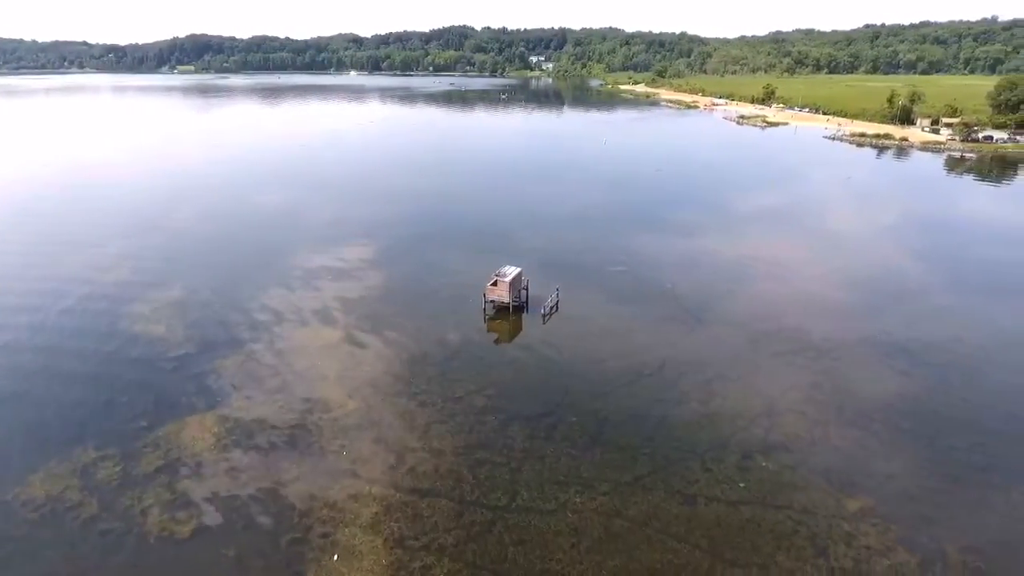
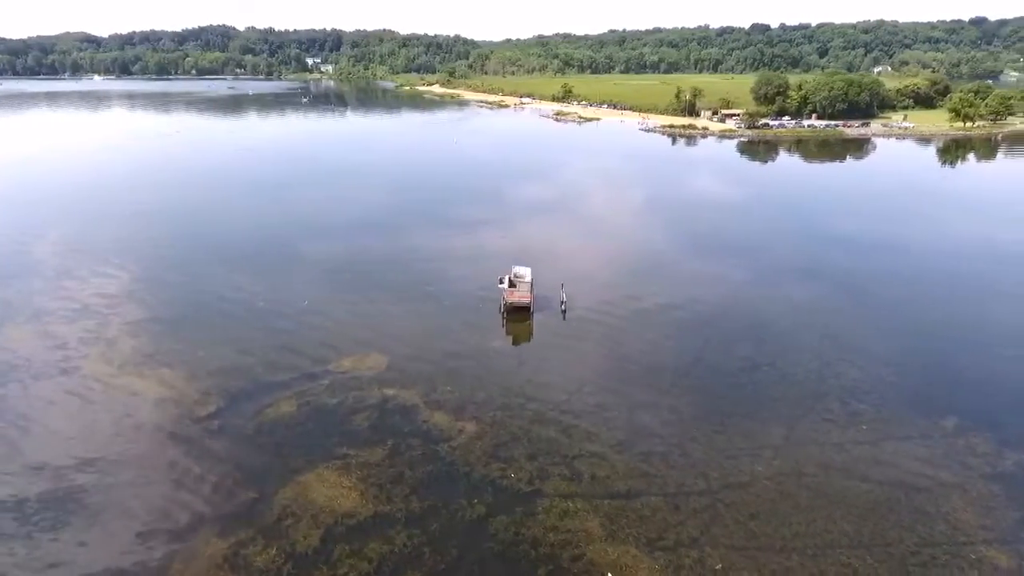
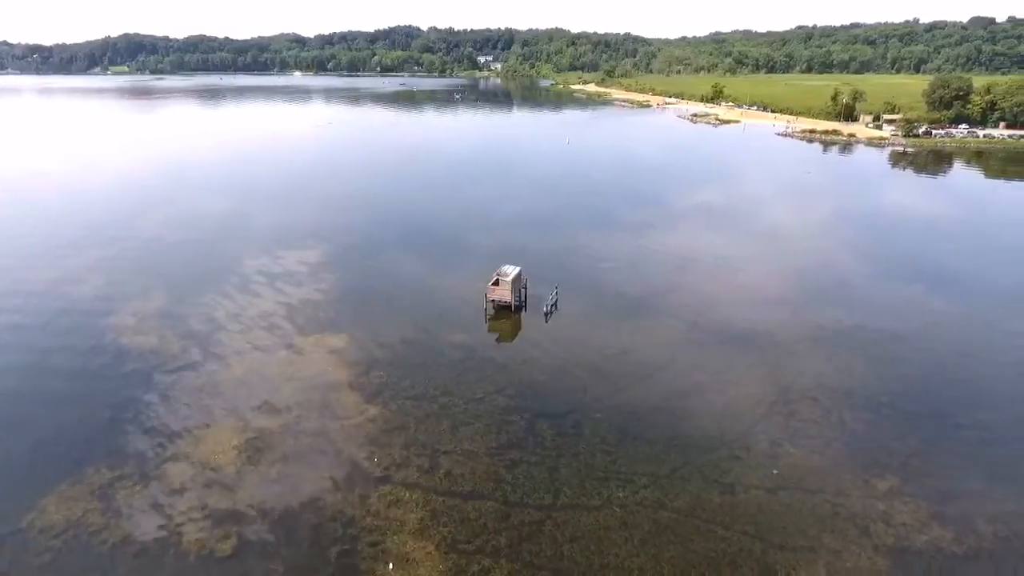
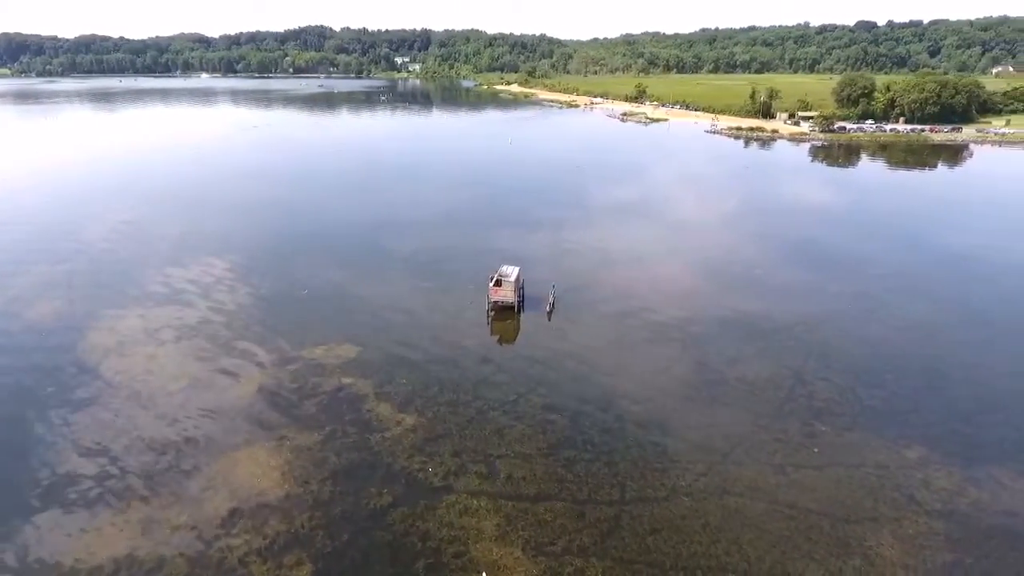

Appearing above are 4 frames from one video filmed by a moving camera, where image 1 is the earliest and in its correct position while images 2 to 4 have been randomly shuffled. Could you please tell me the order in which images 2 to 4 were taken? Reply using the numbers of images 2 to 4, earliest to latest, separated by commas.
3, 4, 2
